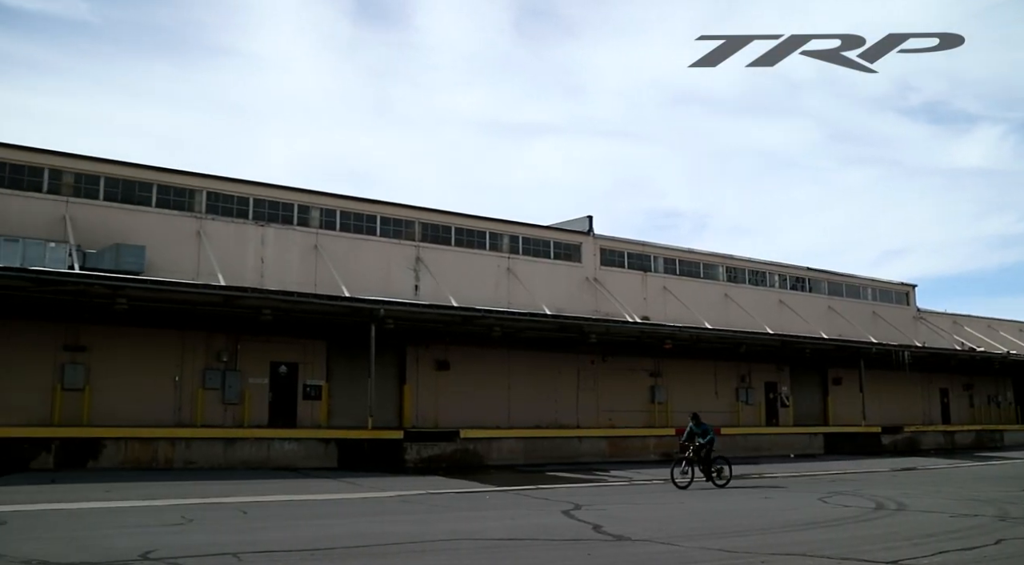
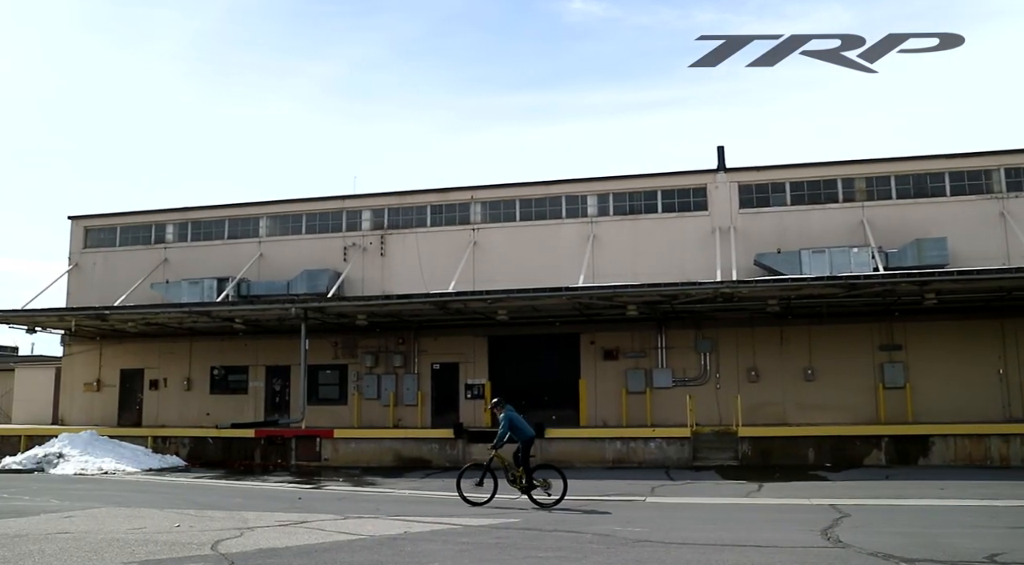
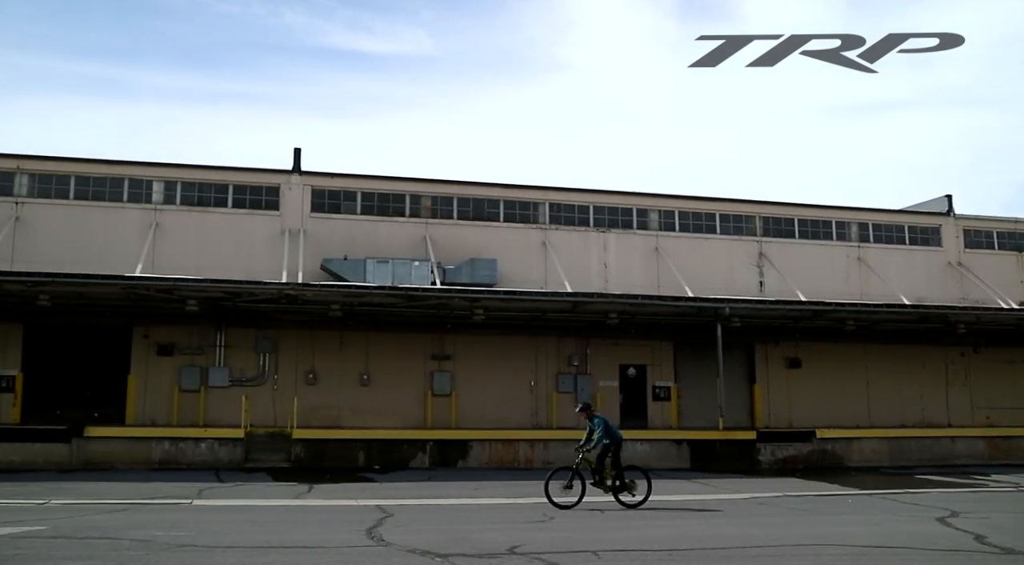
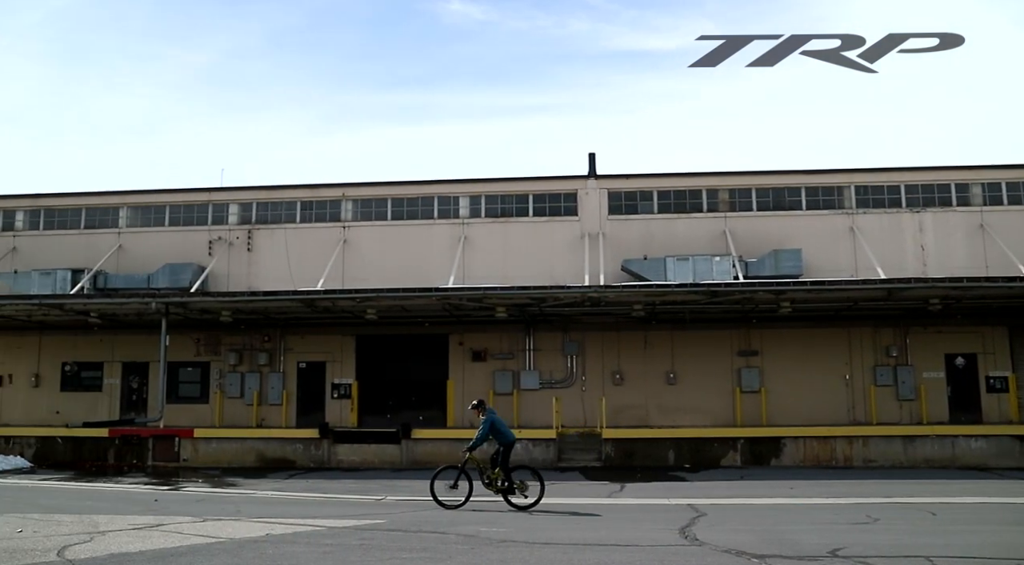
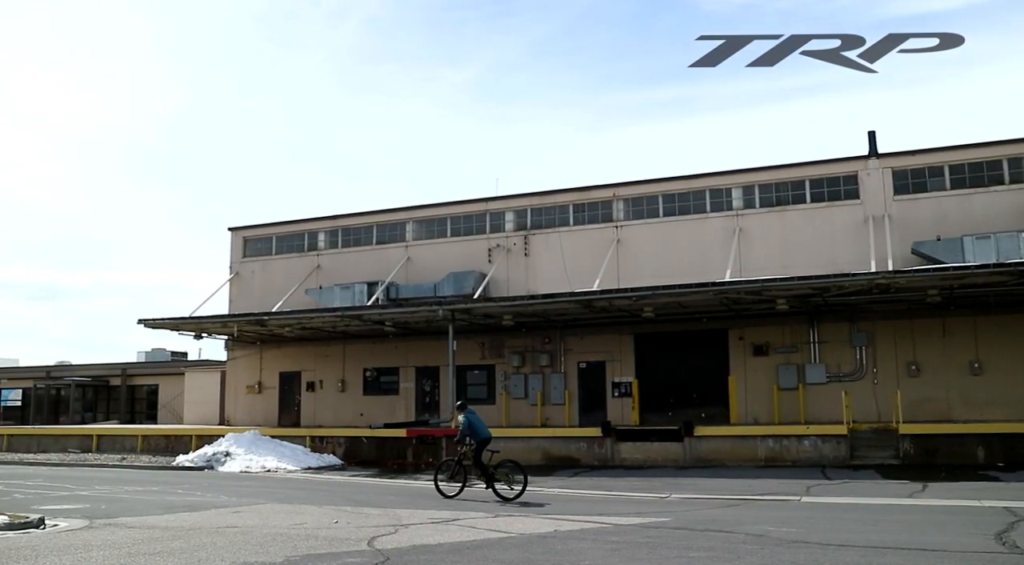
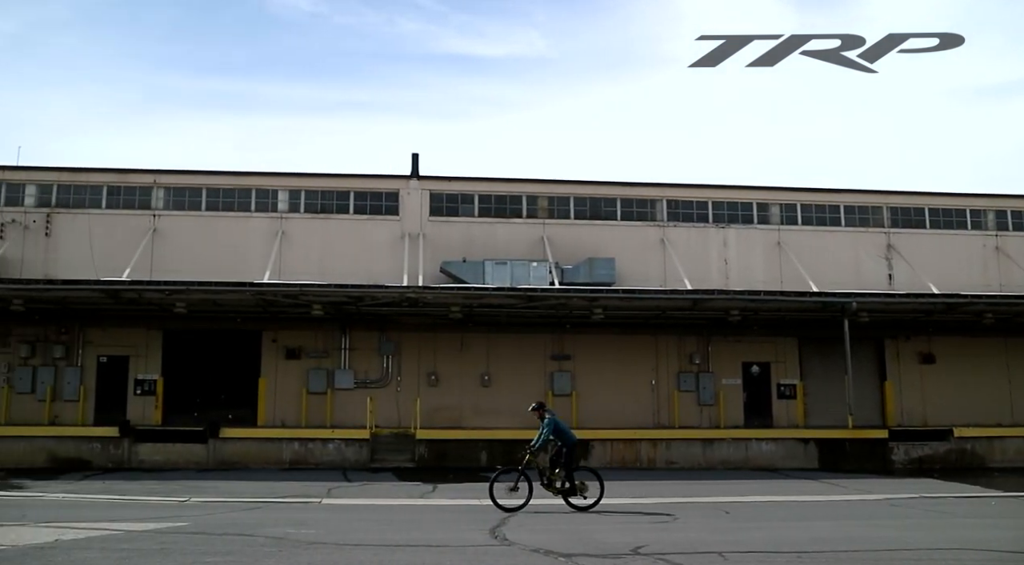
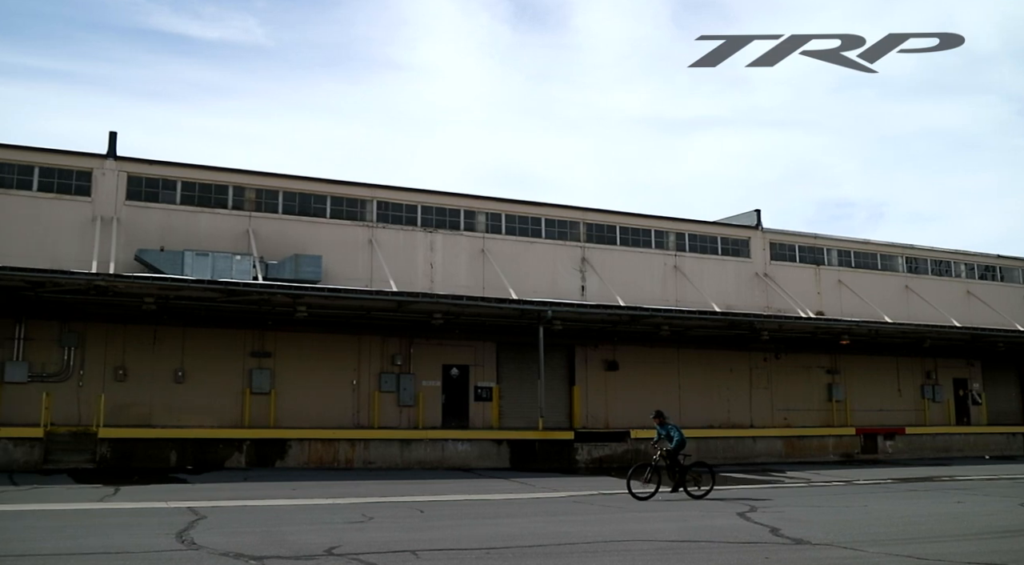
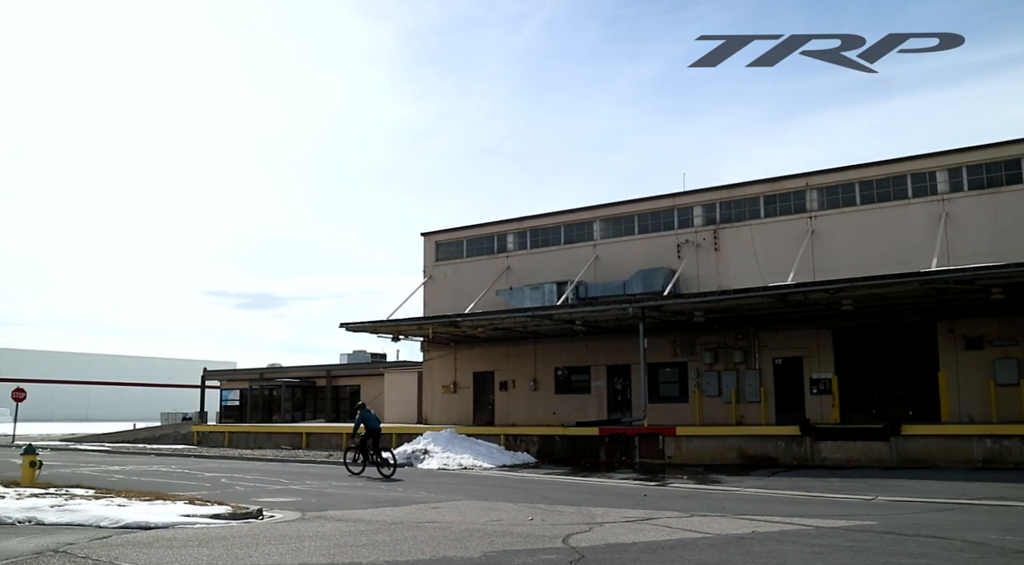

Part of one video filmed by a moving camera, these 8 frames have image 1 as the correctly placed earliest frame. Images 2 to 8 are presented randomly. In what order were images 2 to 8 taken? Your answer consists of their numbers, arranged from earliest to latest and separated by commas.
7, 3, 6, 4, 2, 5, 8
